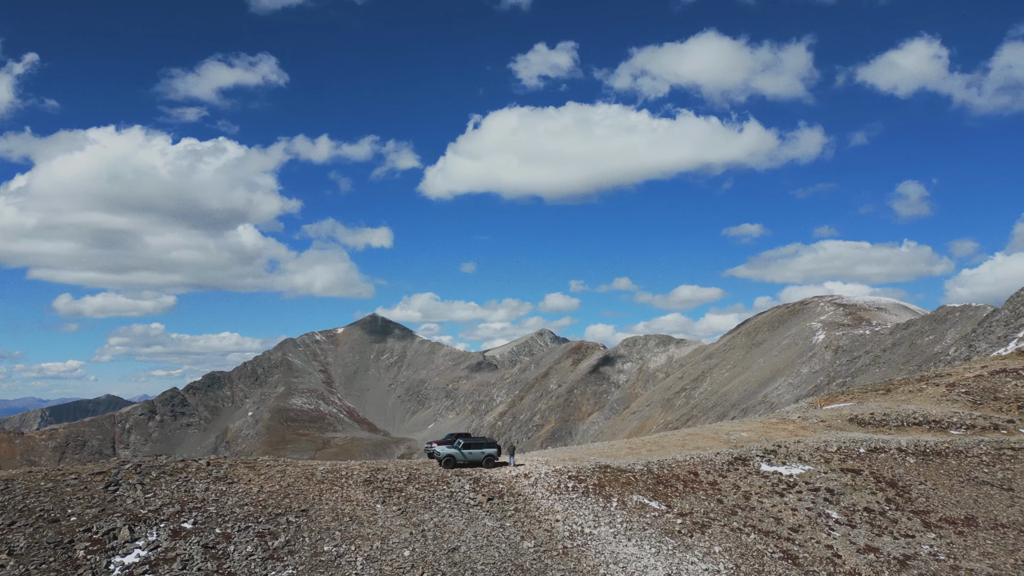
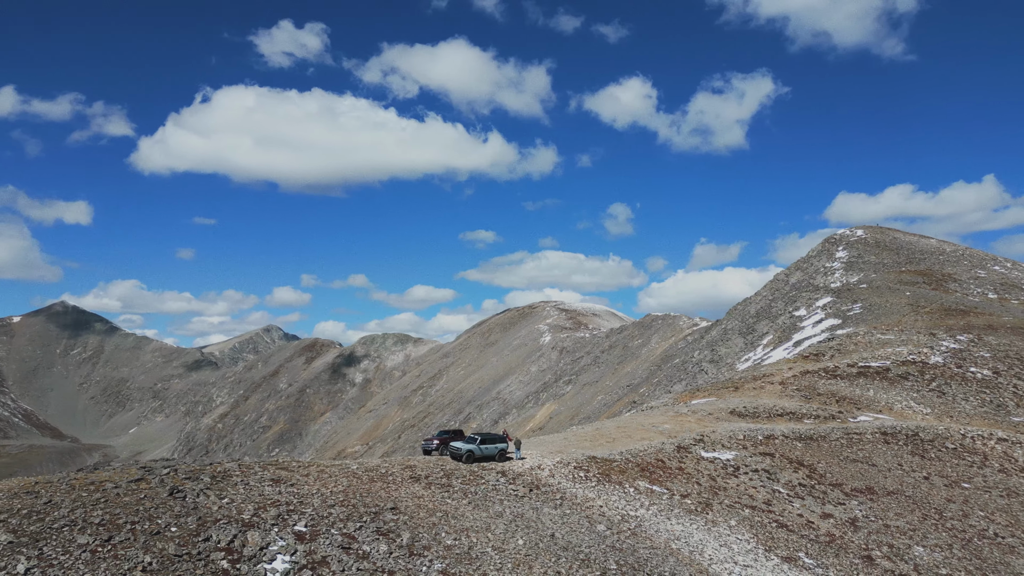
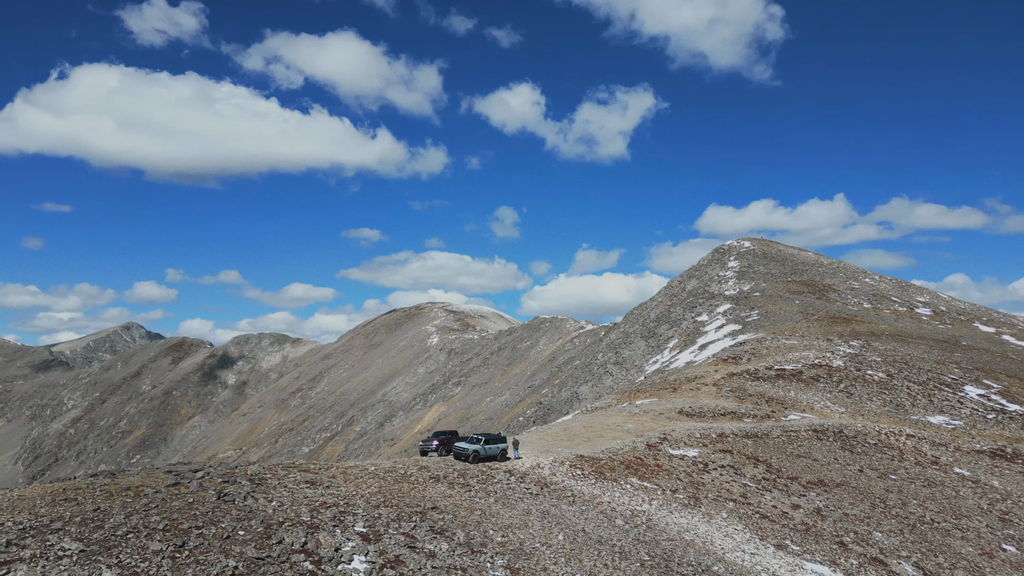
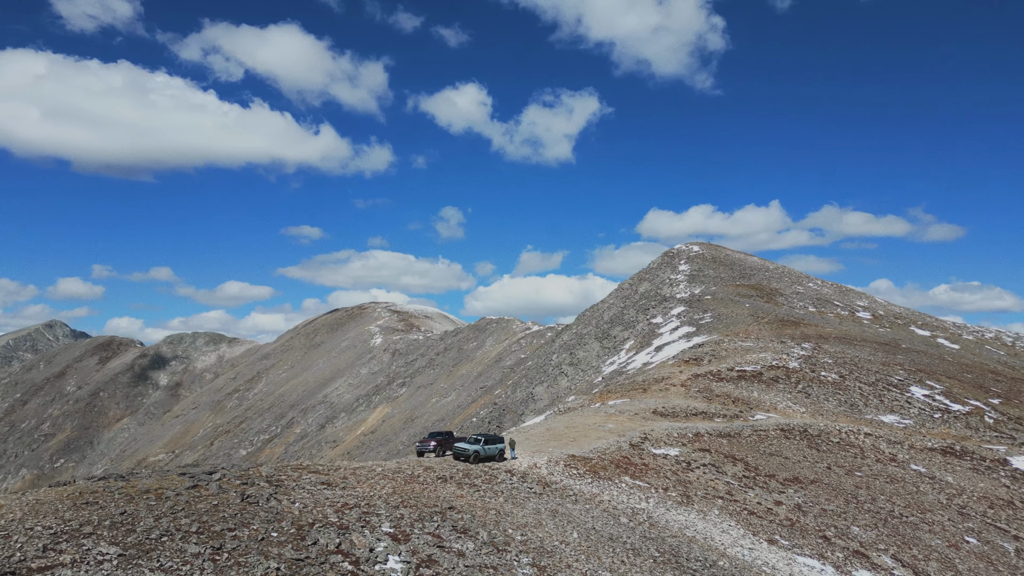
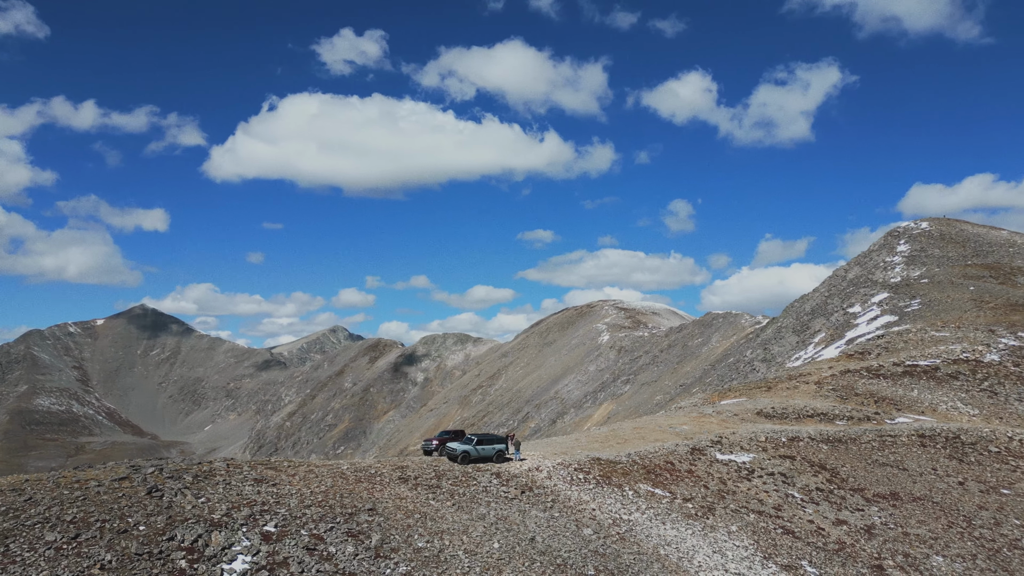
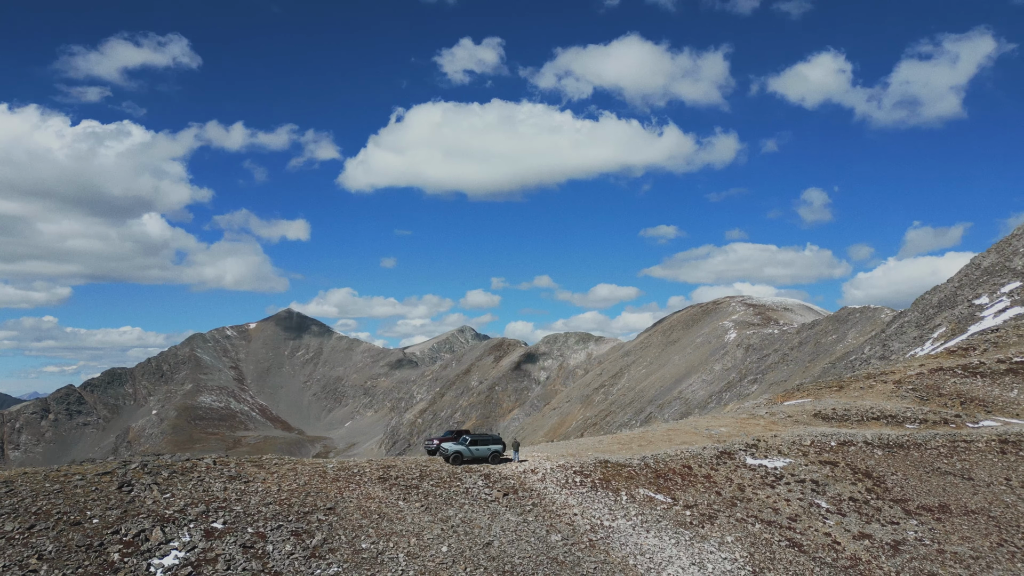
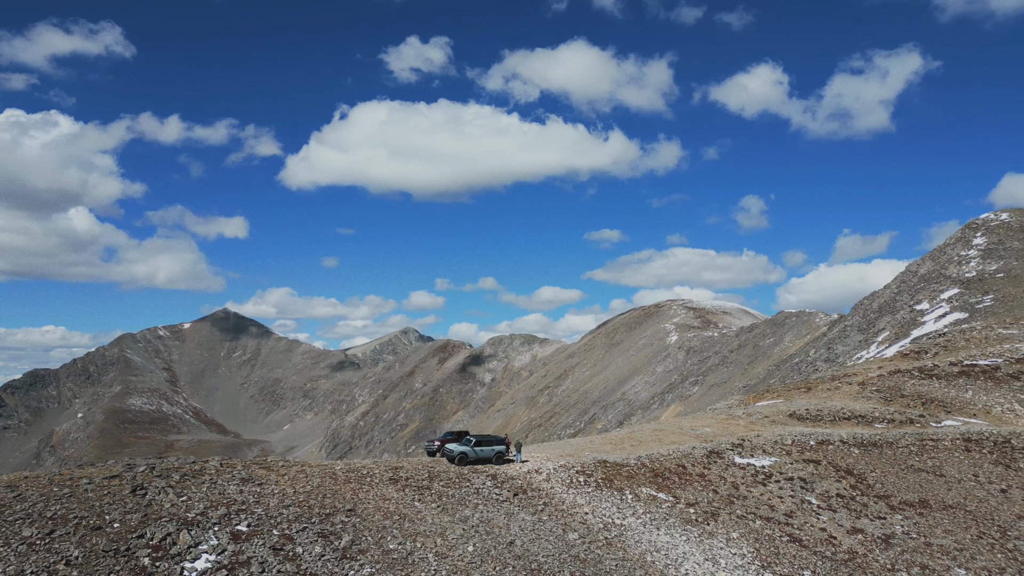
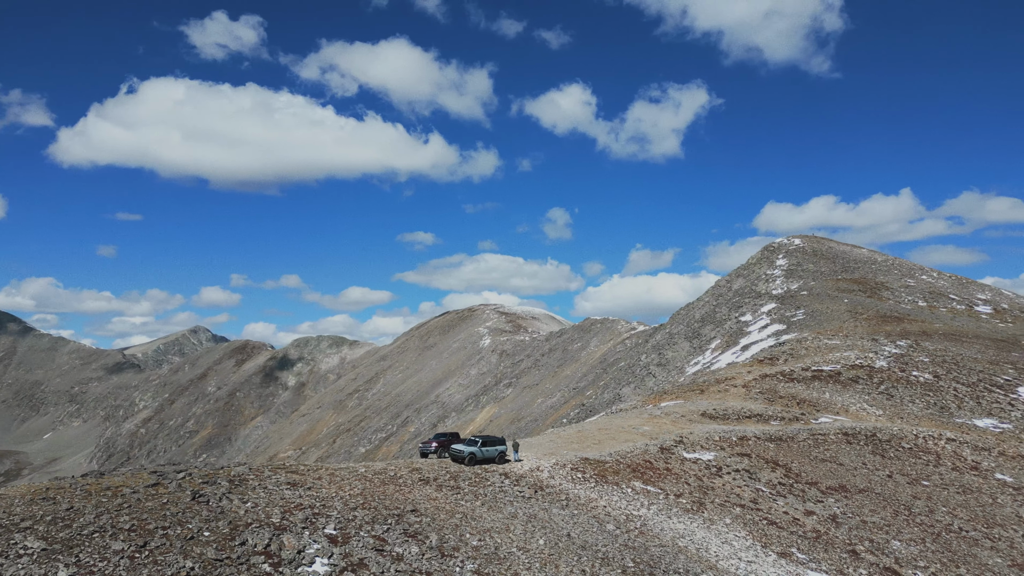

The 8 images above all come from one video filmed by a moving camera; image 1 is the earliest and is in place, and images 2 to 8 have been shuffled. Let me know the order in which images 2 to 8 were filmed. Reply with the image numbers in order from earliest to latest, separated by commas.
6, 7, 5, 2, 8, 3, 4
